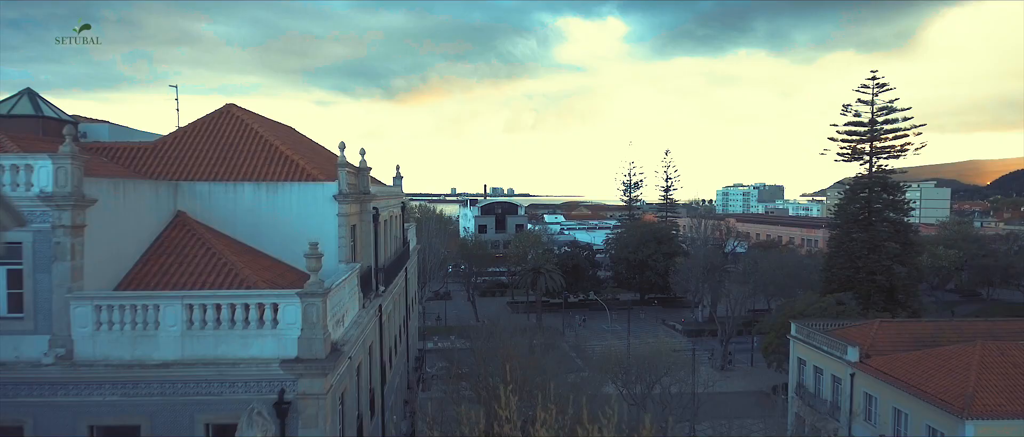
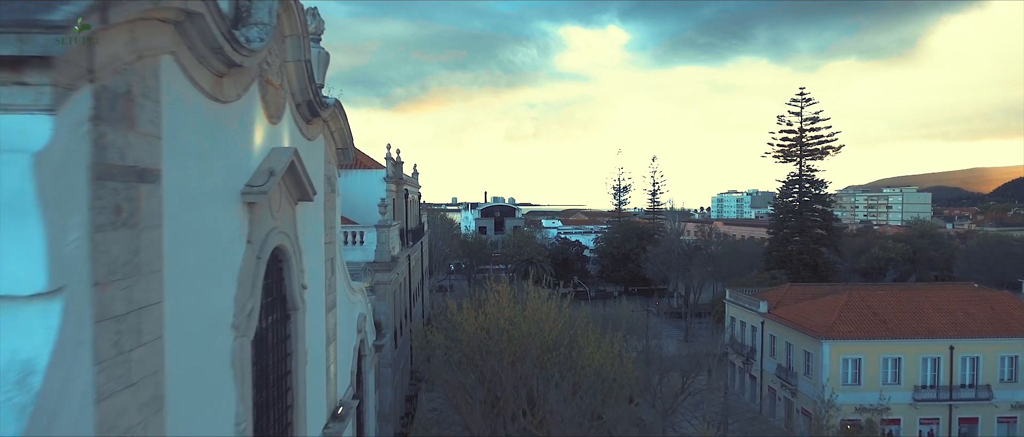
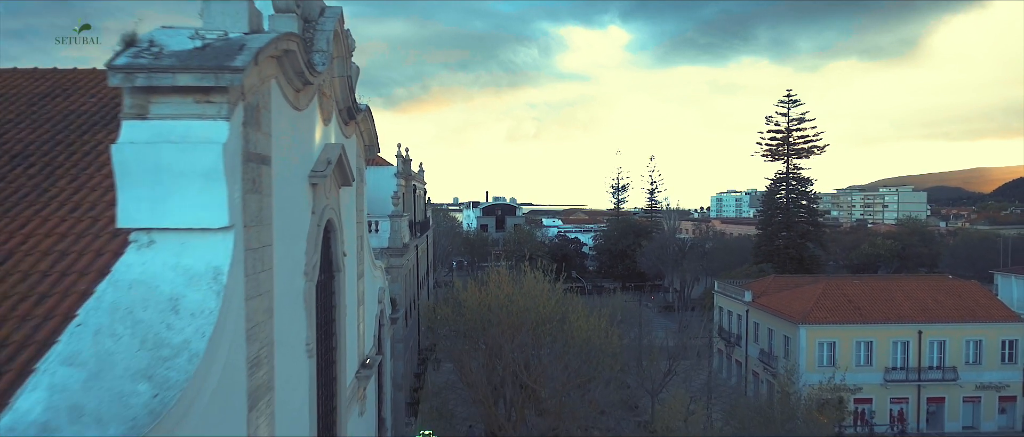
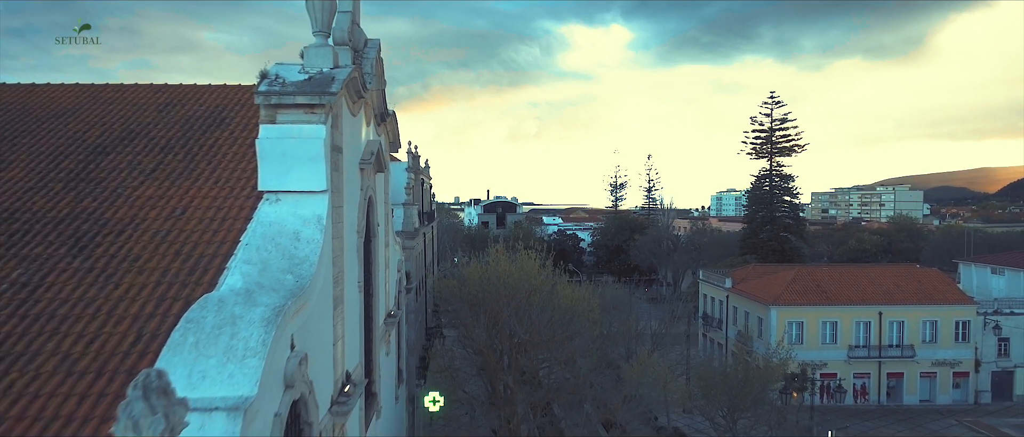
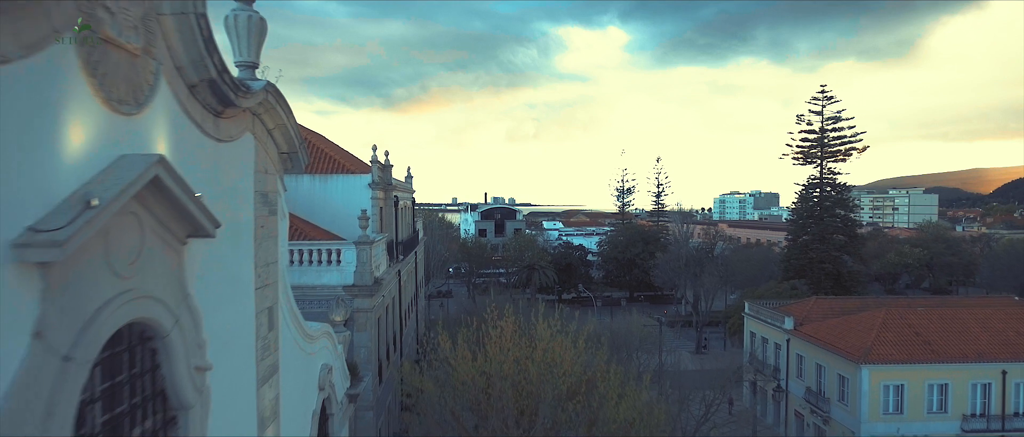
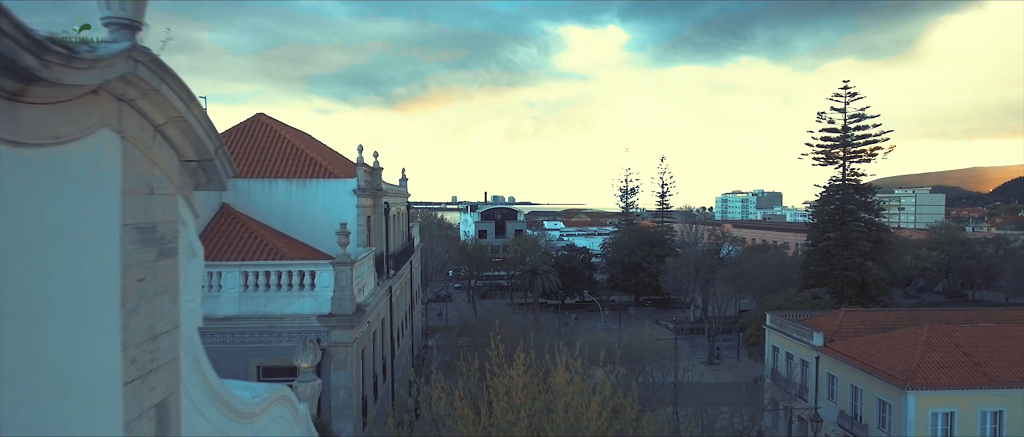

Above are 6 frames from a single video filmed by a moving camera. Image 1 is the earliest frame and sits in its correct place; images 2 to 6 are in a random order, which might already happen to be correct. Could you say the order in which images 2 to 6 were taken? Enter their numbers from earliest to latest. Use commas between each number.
6, 5, 2, 3, 4
